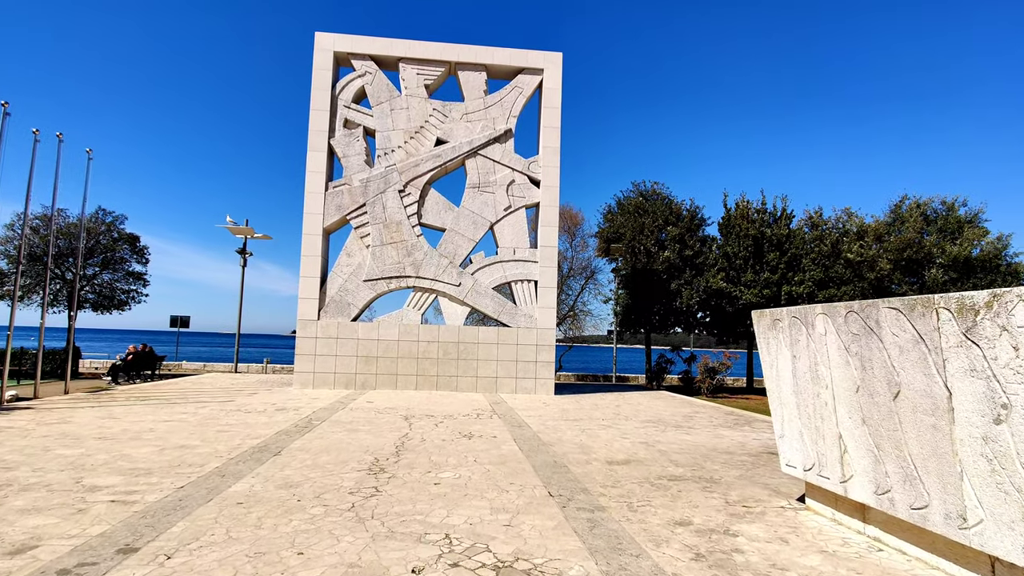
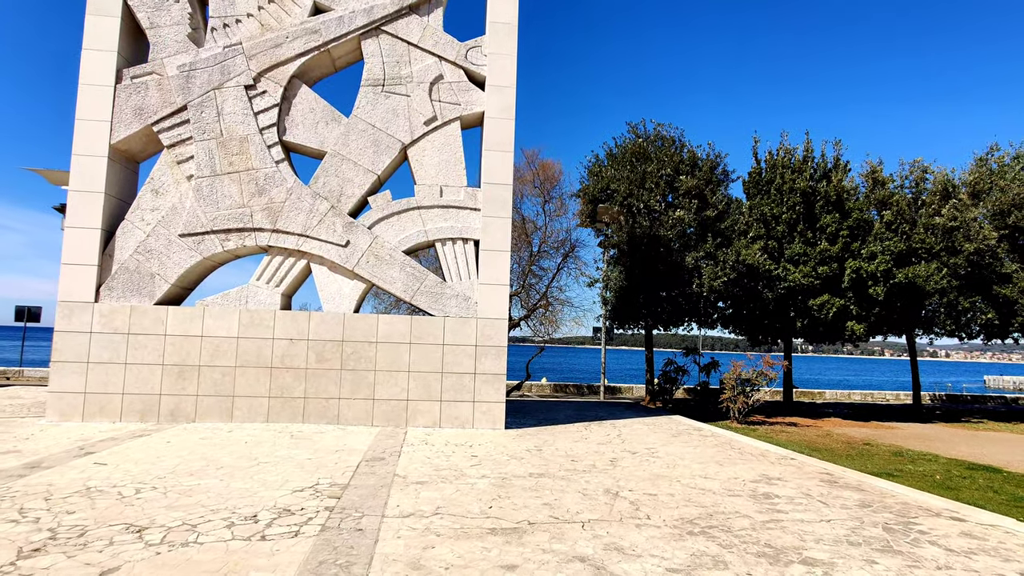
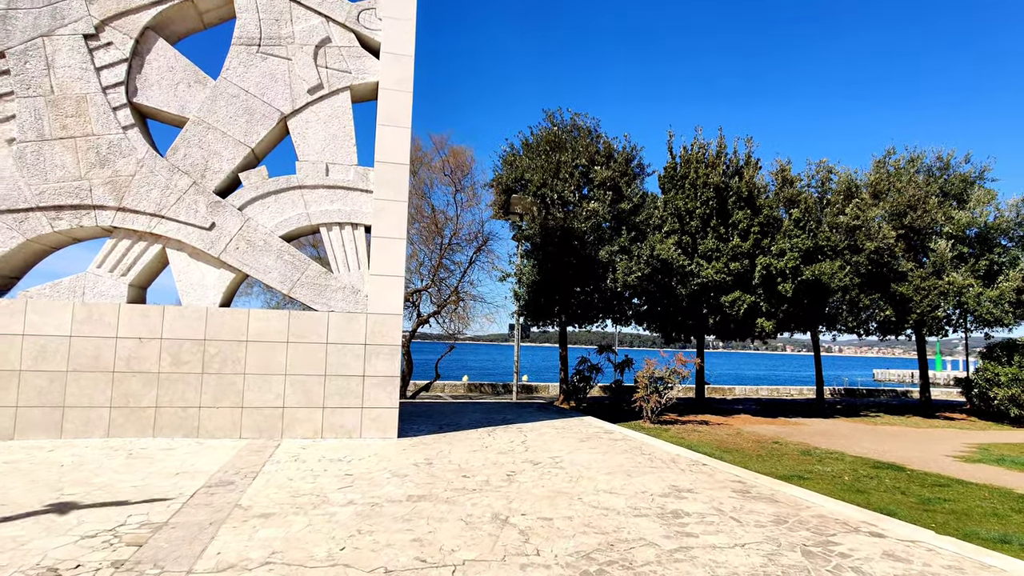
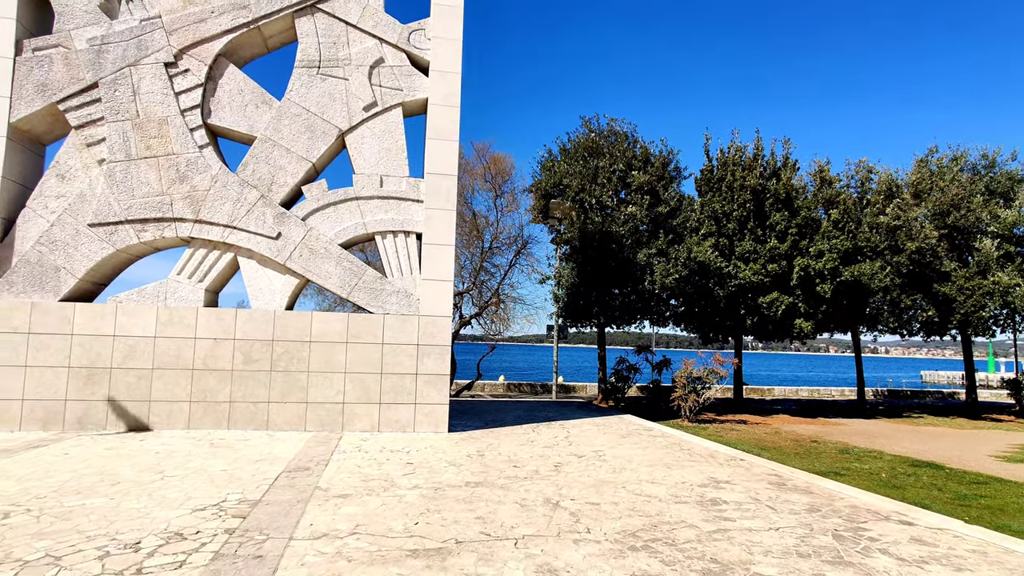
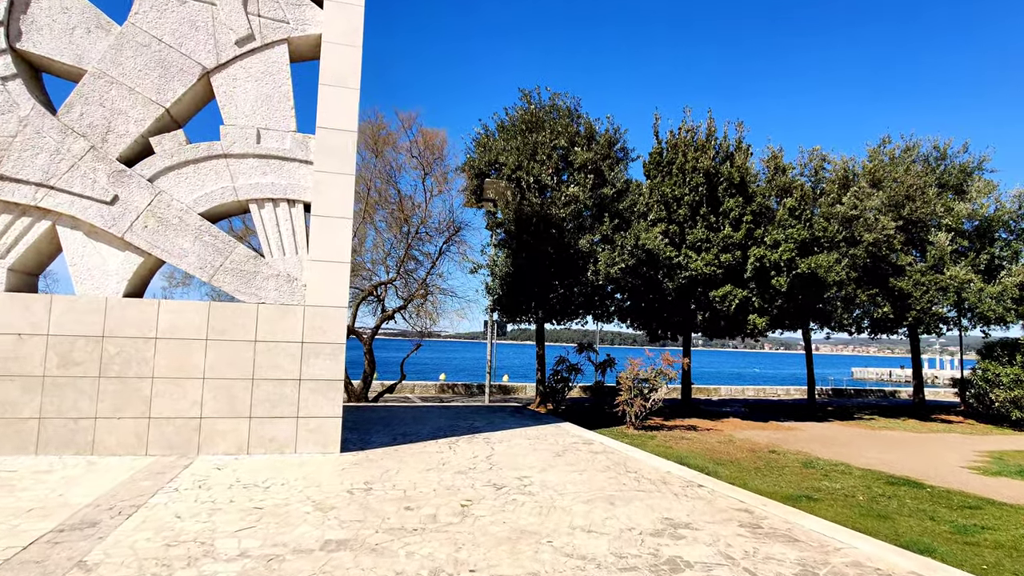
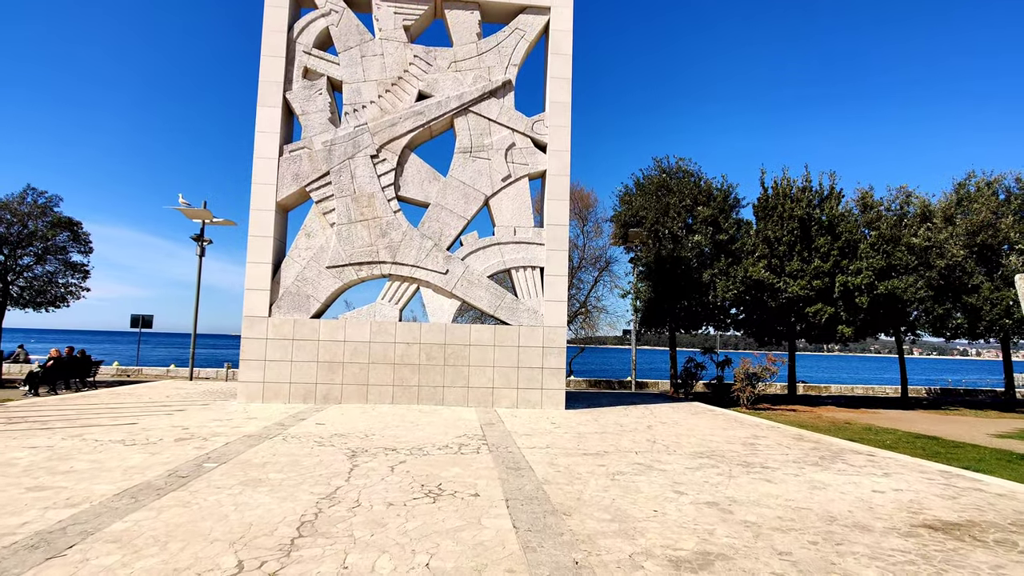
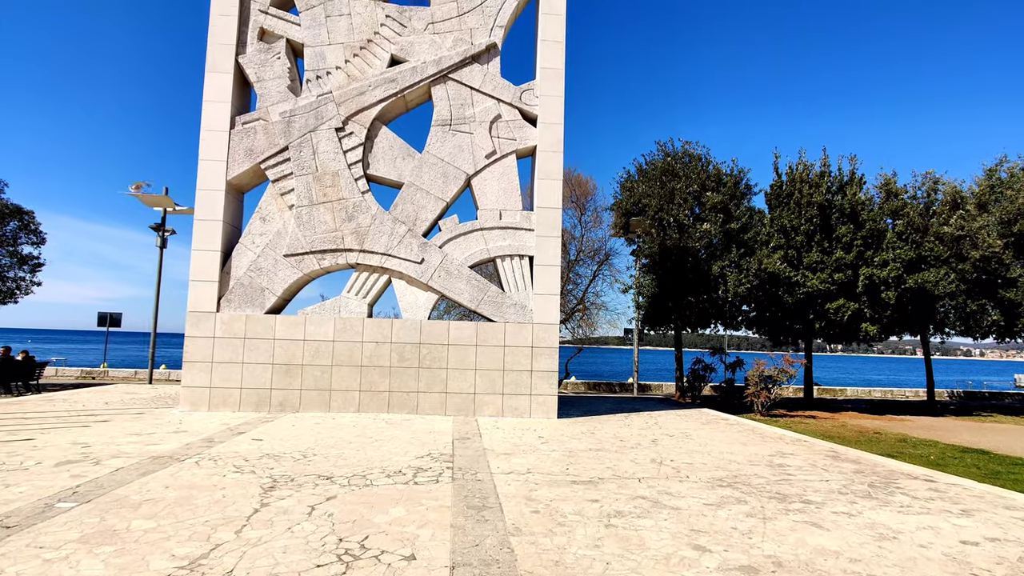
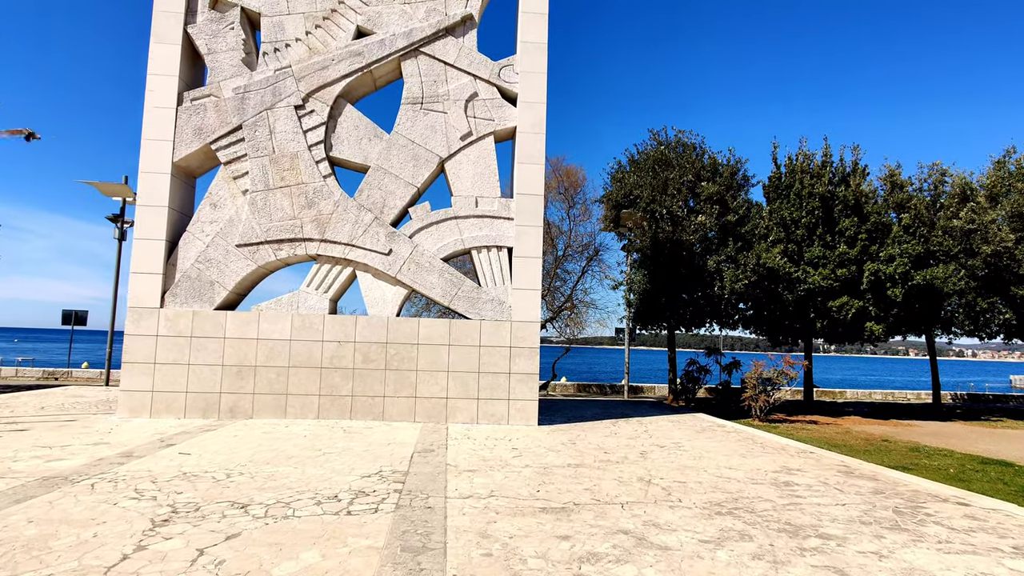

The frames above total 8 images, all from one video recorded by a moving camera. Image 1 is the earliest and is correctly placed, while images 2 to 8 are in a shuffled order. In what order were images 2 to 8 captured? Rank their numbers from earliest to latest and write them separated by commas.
6, 7, 8, 2, 4, 3, 5
